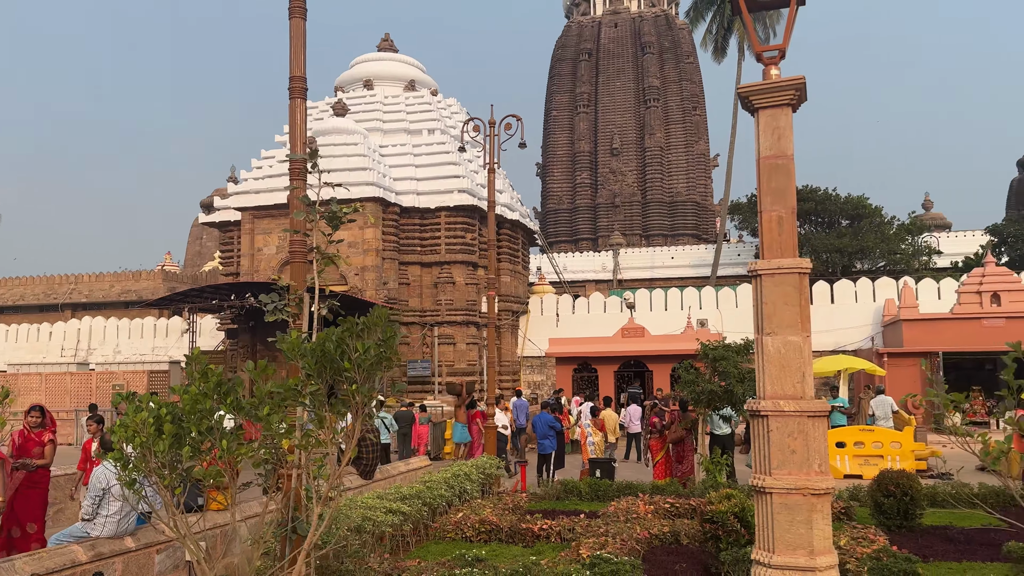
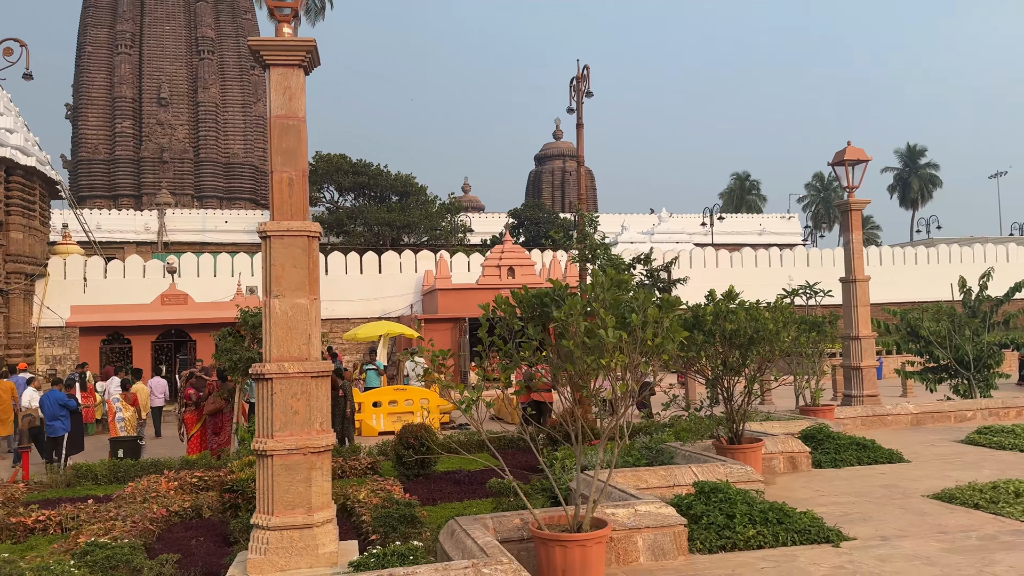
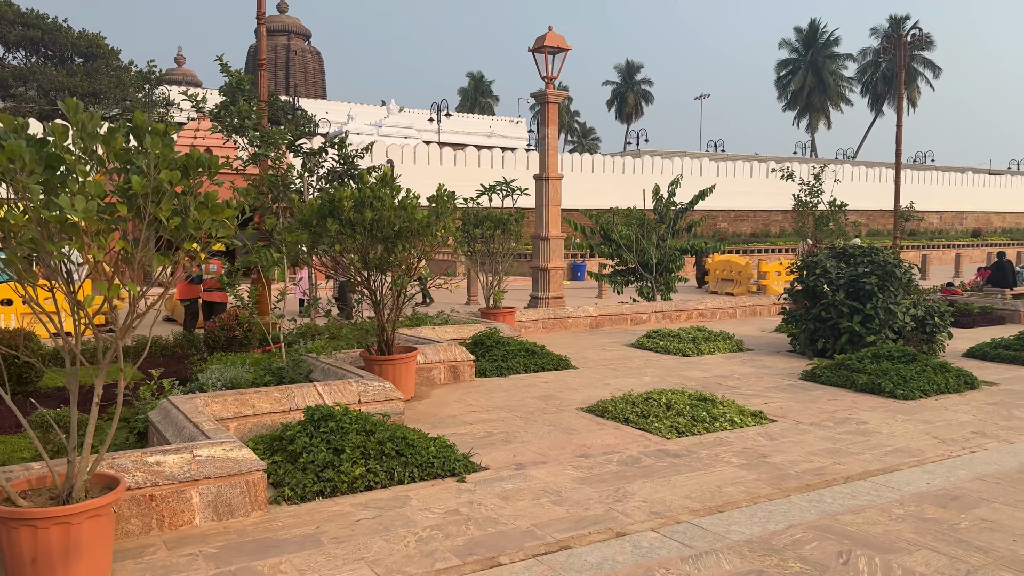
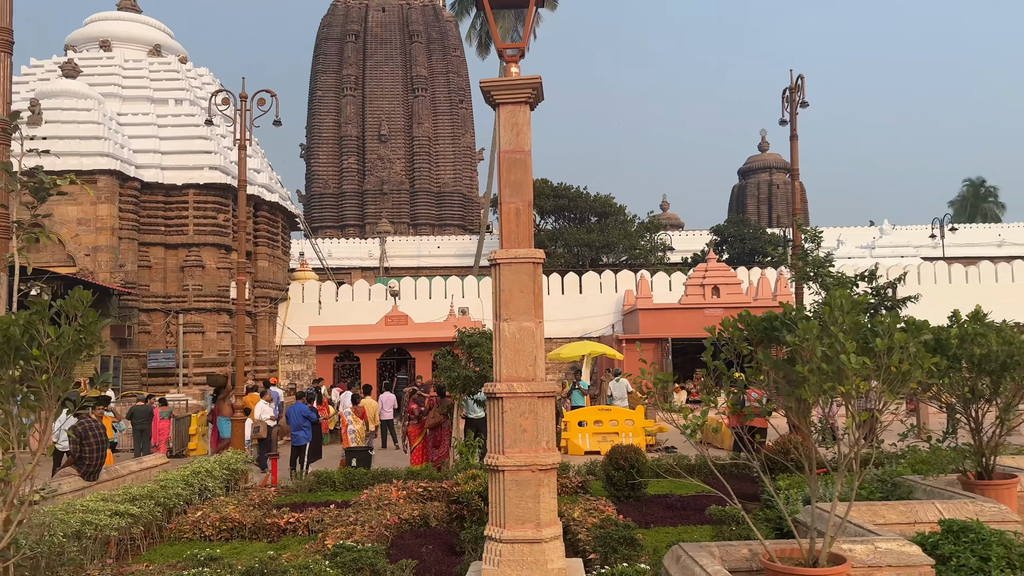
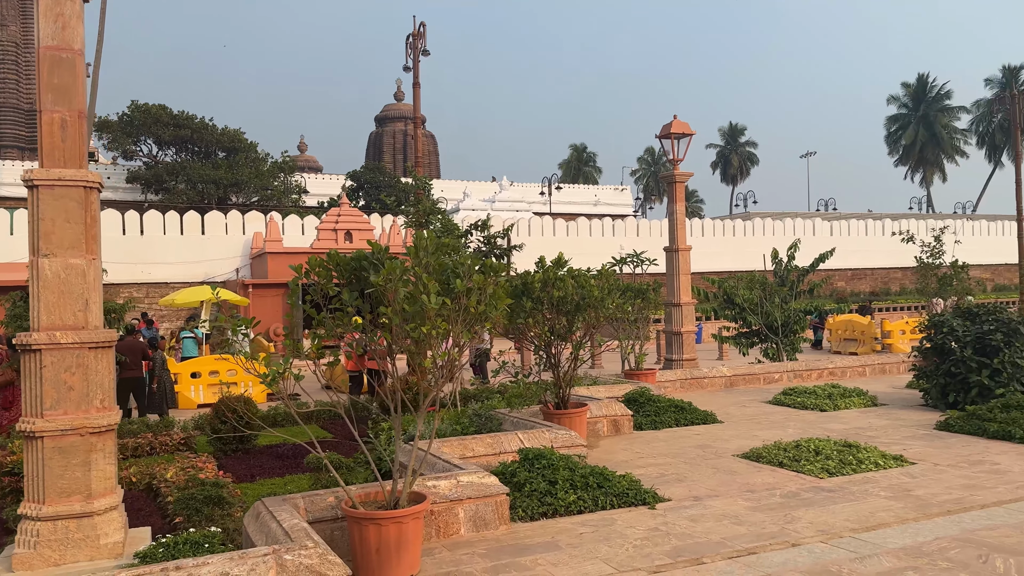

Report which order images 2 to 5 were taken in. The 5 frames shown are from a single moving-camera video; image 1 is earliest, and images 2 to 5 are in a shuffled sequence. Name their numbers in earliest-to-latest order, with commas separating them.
4, 2, 5, 3
